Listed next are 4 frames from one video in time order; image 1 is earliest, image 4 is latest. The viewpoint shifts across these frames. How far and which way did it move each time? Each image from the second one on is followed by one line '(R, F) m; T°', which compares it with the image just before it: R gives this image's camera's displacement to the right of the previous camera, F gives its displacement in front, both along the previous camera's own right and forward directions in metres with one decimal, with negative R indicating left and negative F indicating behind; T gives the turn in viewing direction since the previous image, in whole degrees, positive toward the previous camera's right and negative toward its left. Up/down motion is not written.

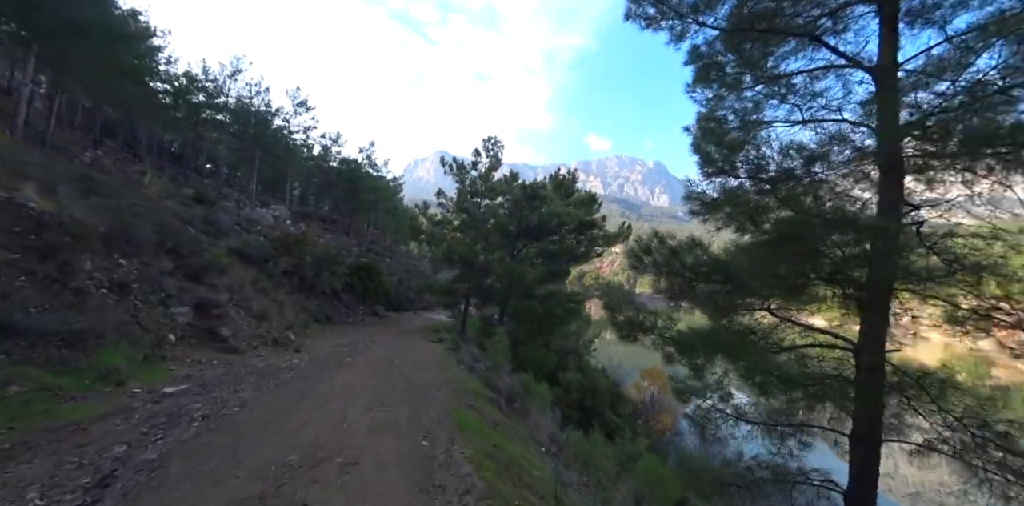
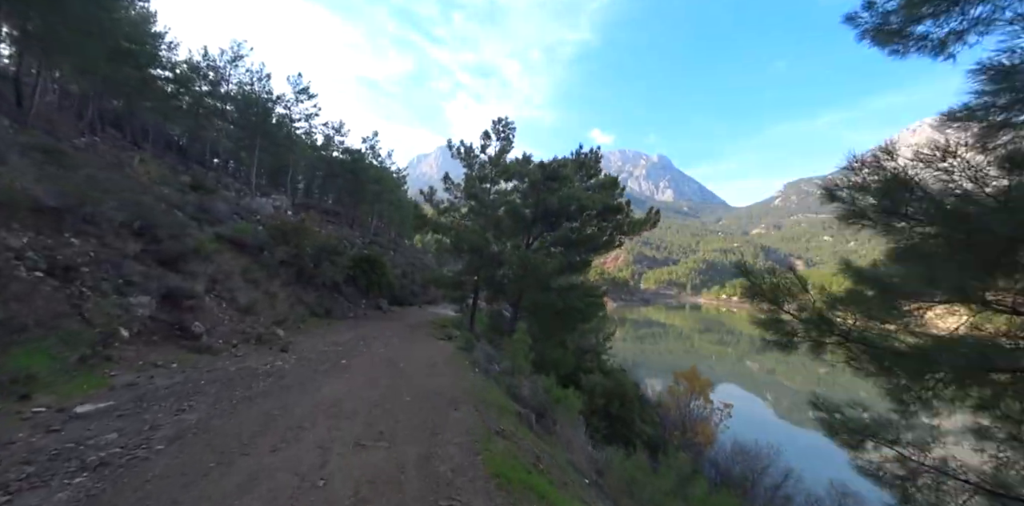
(-0.5, +1.9) m; -1°
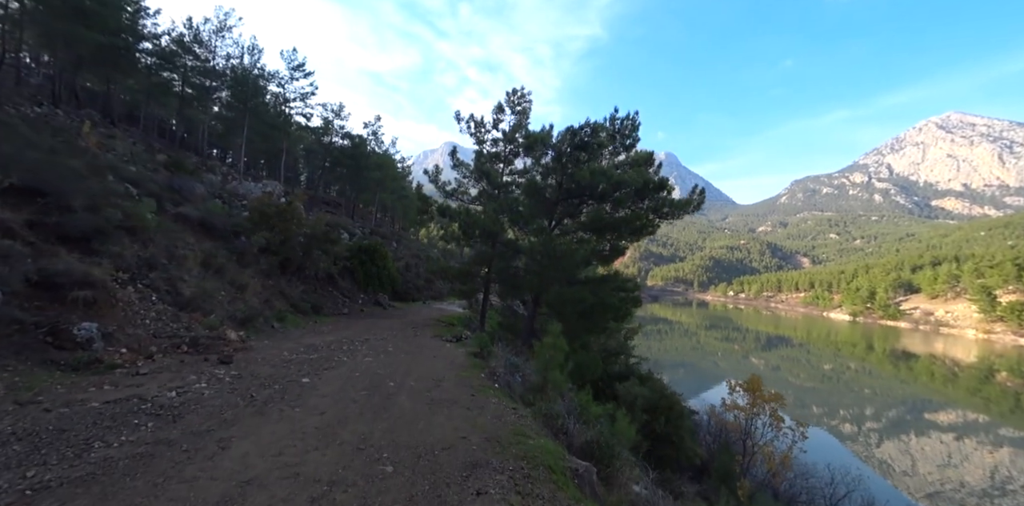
(-0.6, +3.1) m; -1°
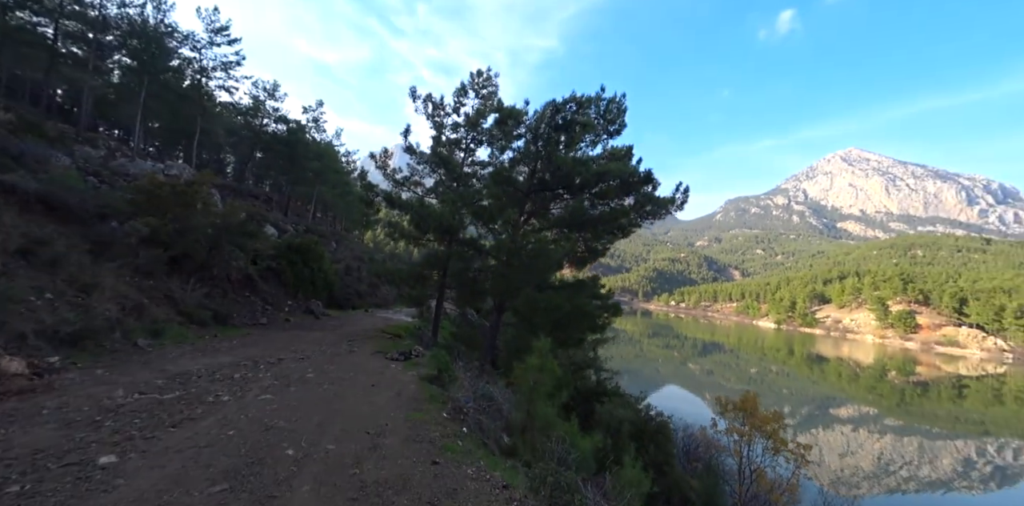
(-0.4, +2.7) m; +7°
